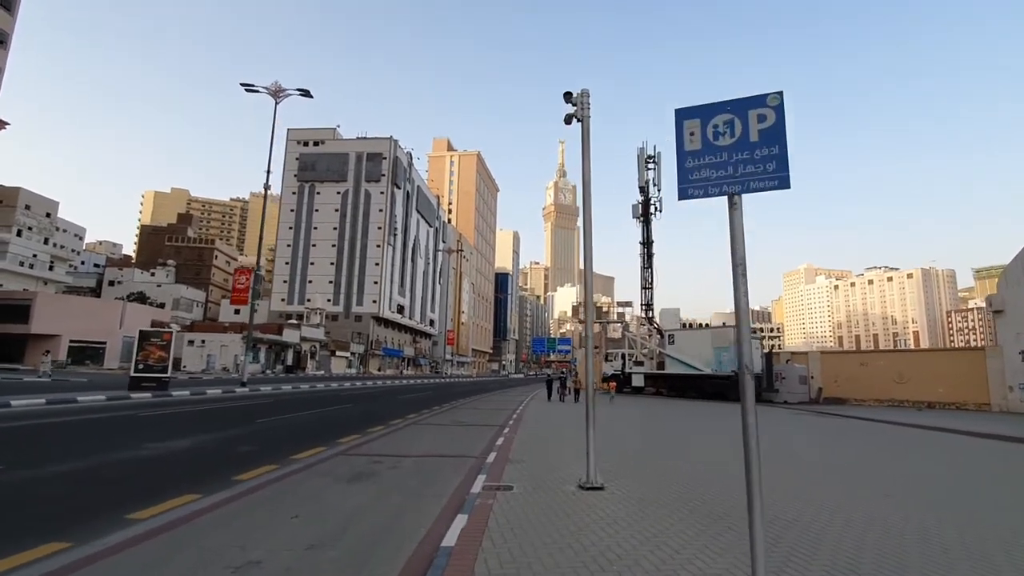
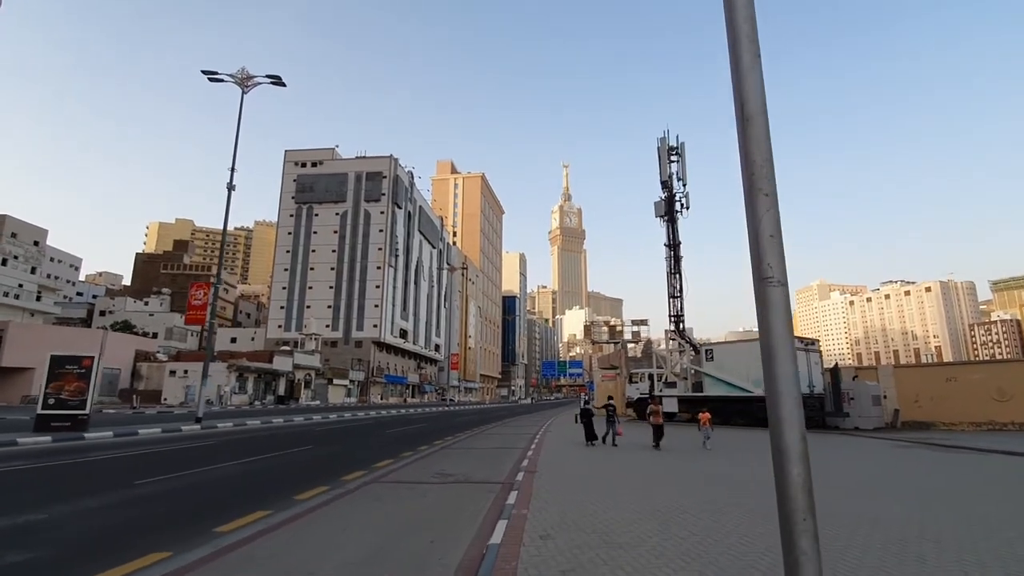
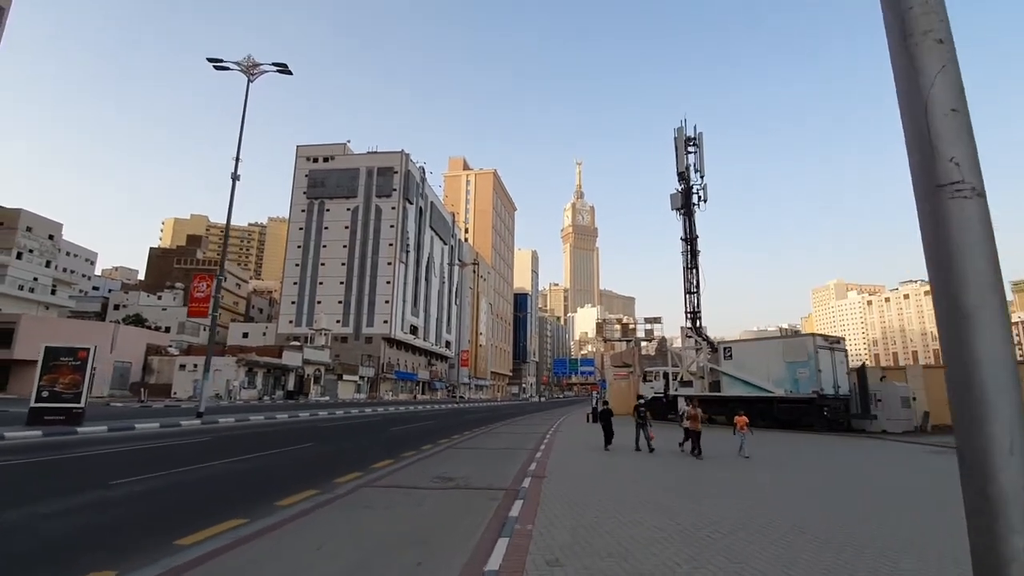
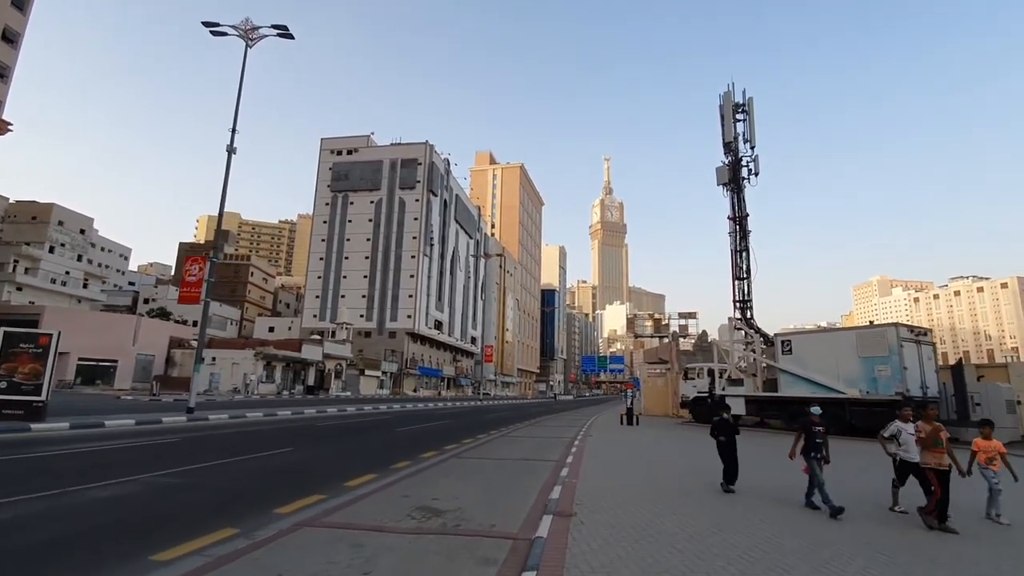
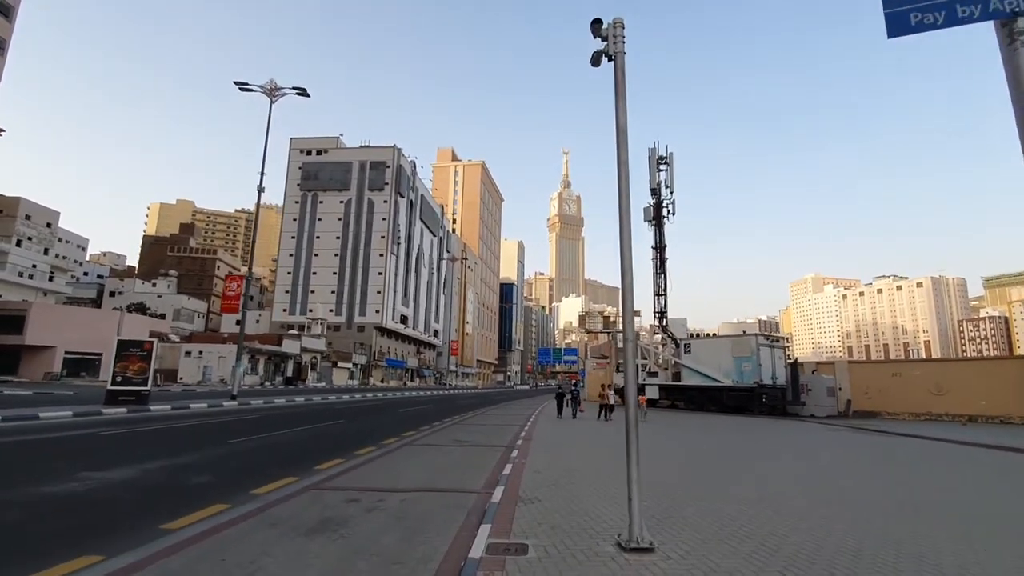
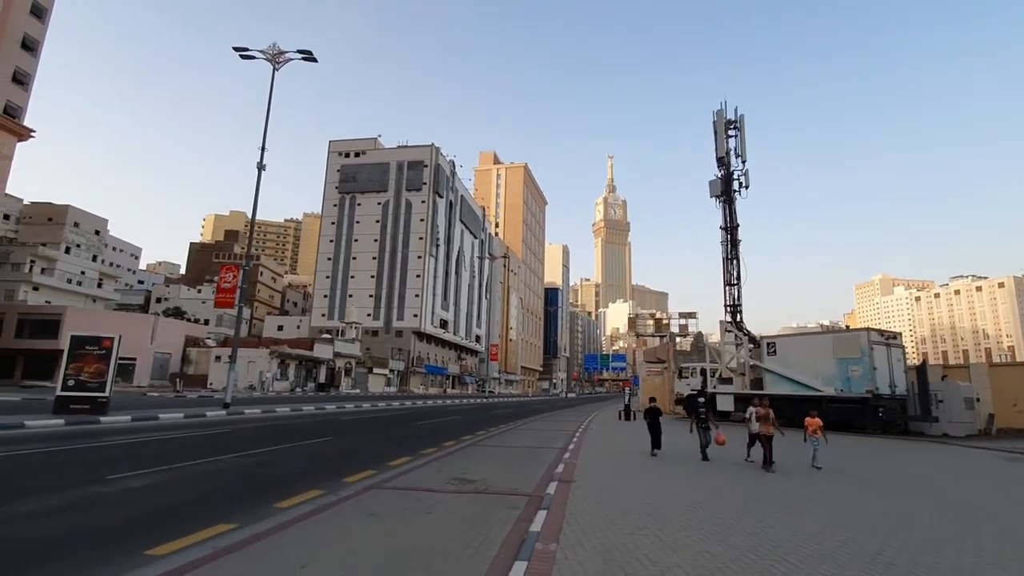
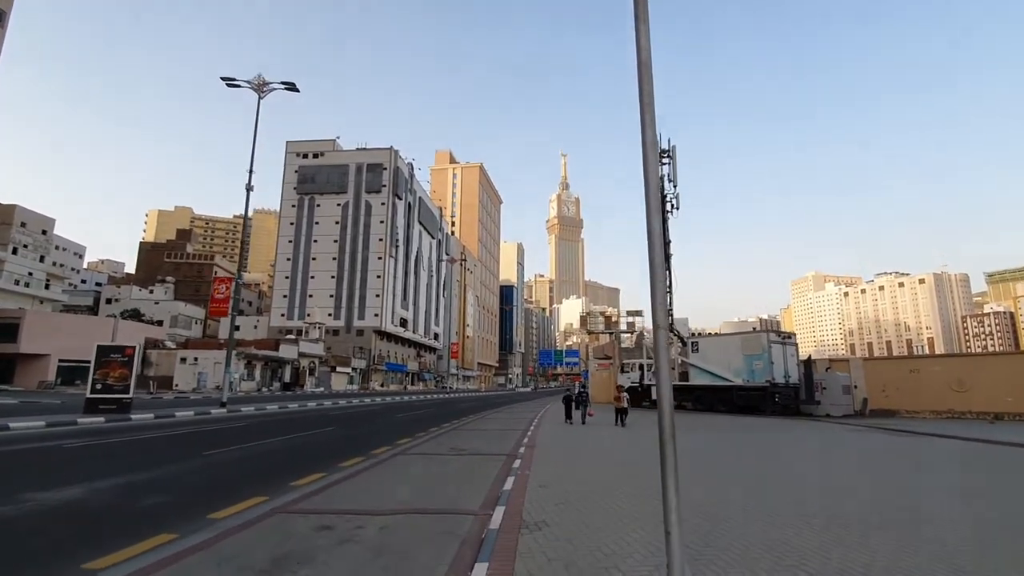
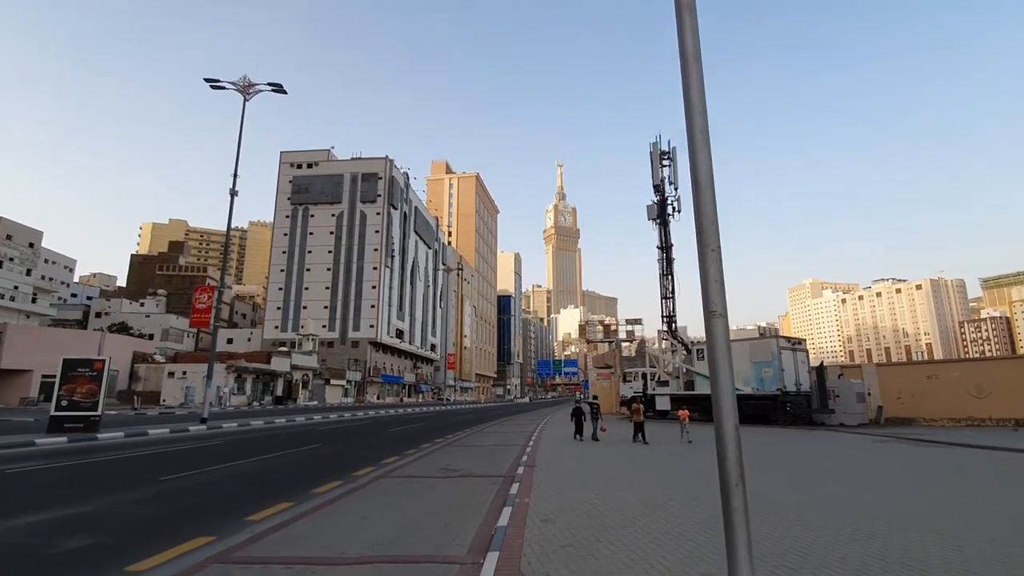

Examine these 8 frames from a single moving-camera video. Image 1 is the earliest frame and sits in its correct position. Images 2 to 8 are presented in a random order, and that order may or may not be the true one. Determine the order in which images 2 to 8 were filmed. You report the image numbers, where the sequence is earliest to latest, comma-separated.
5, 7, 8, 2, 3, 6, 4
